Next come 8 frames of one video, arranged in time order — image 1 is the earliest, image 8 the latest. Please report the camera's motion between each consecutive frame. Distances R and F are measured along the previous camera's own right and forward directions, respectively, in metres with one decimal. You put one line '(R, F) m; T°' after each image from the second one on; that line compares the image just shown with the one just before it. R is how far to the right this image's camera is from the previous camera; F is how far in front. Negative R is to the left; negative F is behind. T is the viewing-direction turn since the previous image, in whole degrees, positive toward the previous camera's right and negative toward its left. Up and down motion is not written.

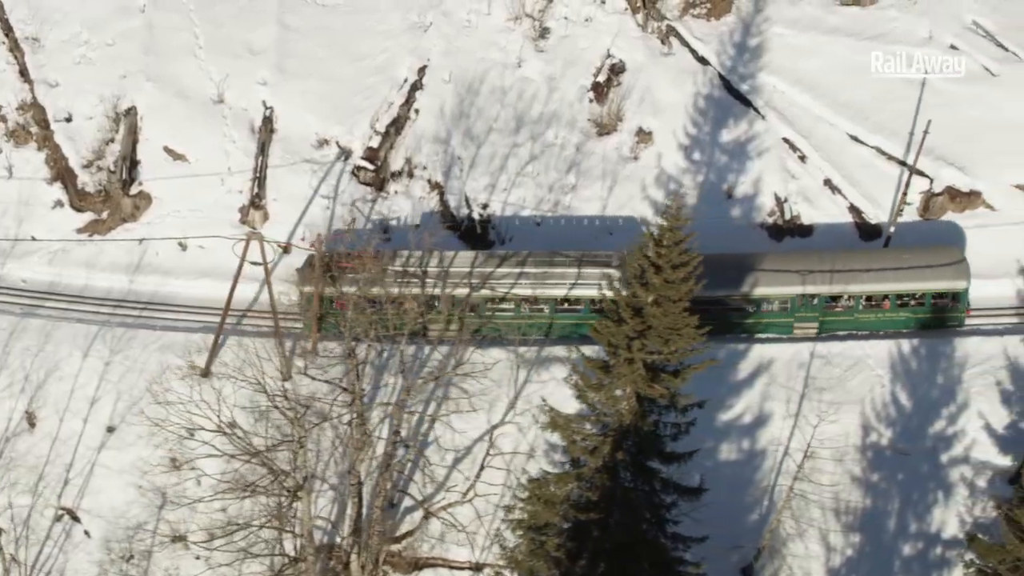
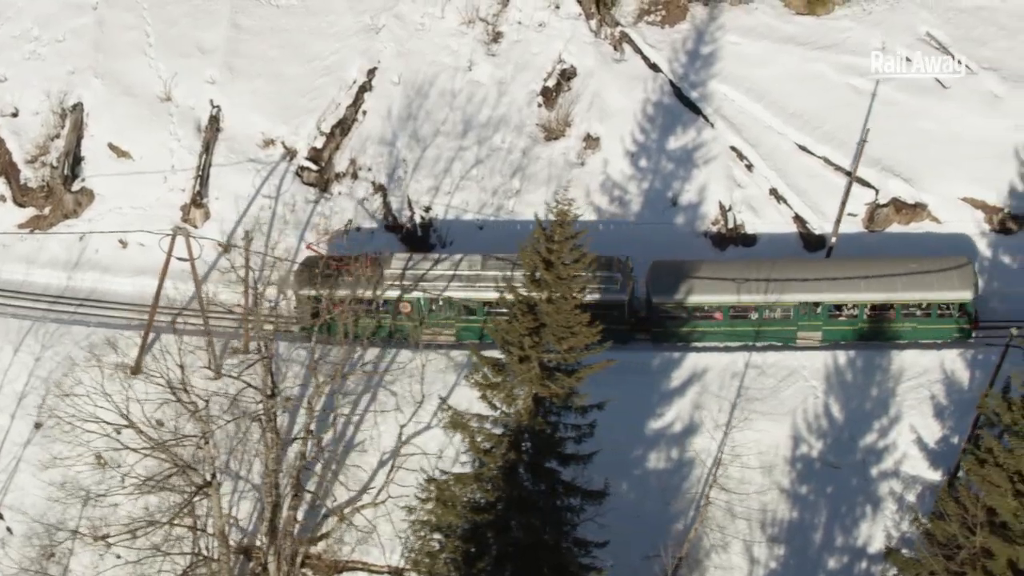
(+1.5, +0.3) m; -1°
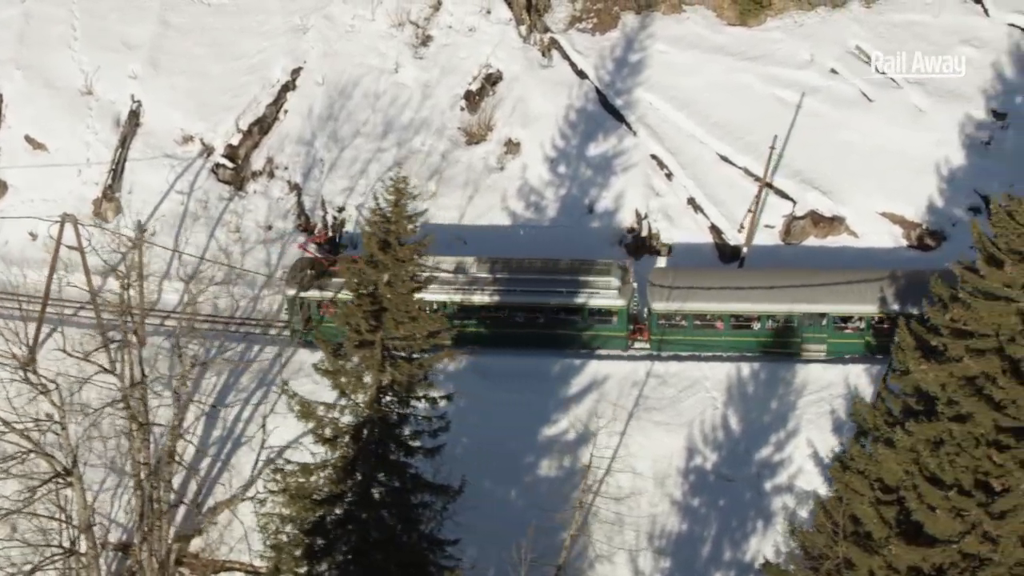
(+2.1, +0.6) m; -1°
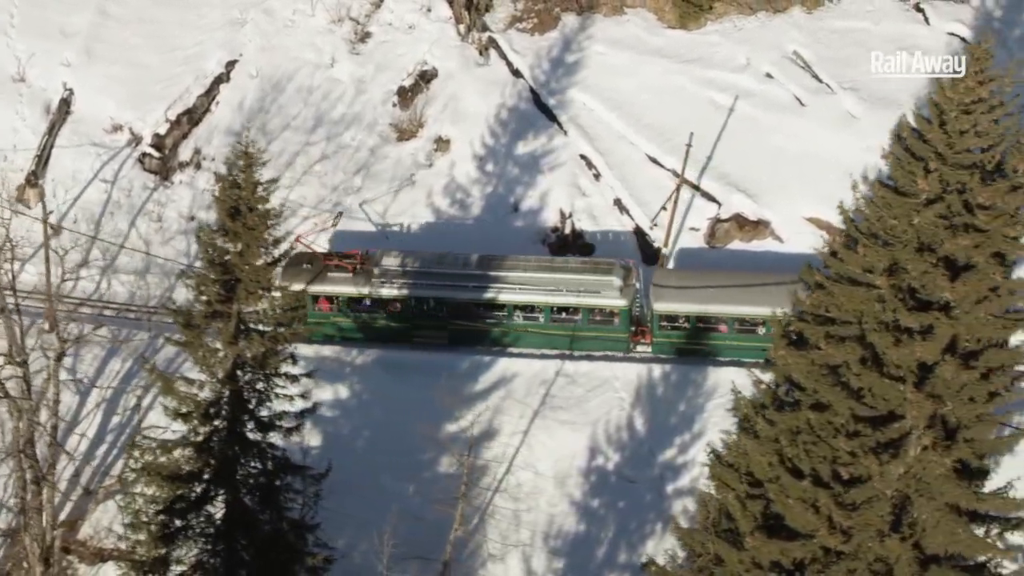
(+1.9, +0.5) m; -1°
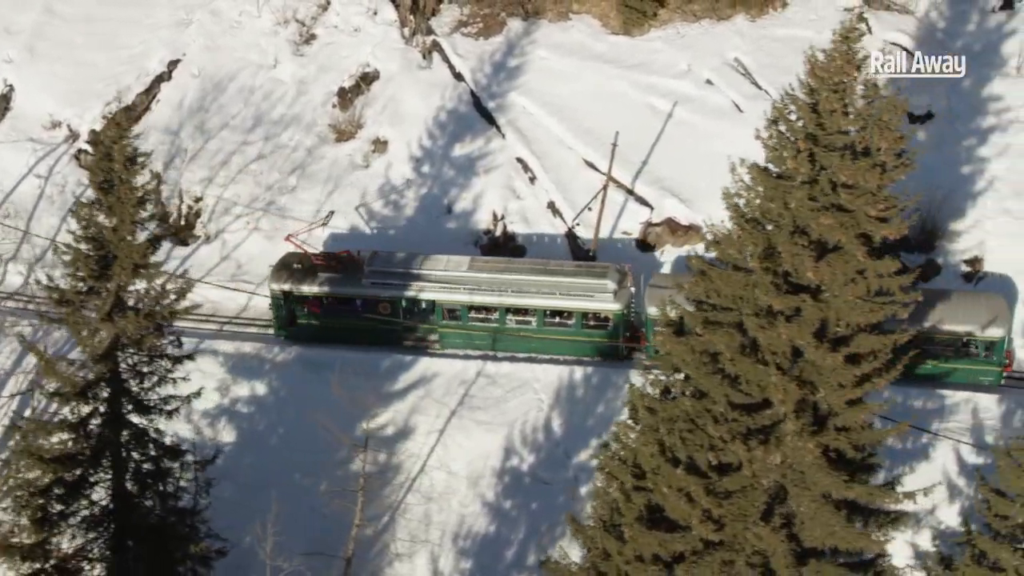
(+1.5, +0.3) m; 0°
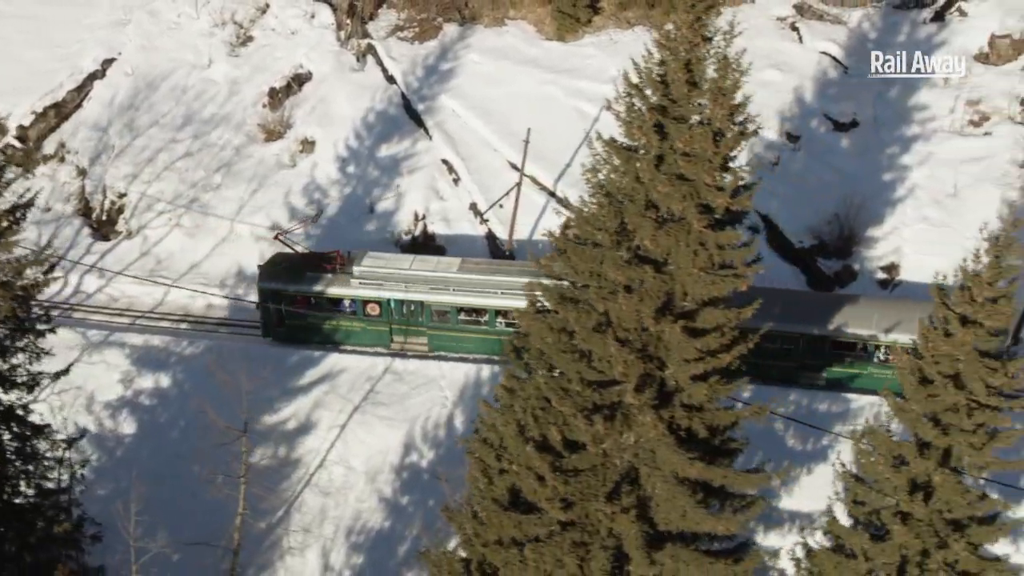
(+1.6, +0.2) m; 0°
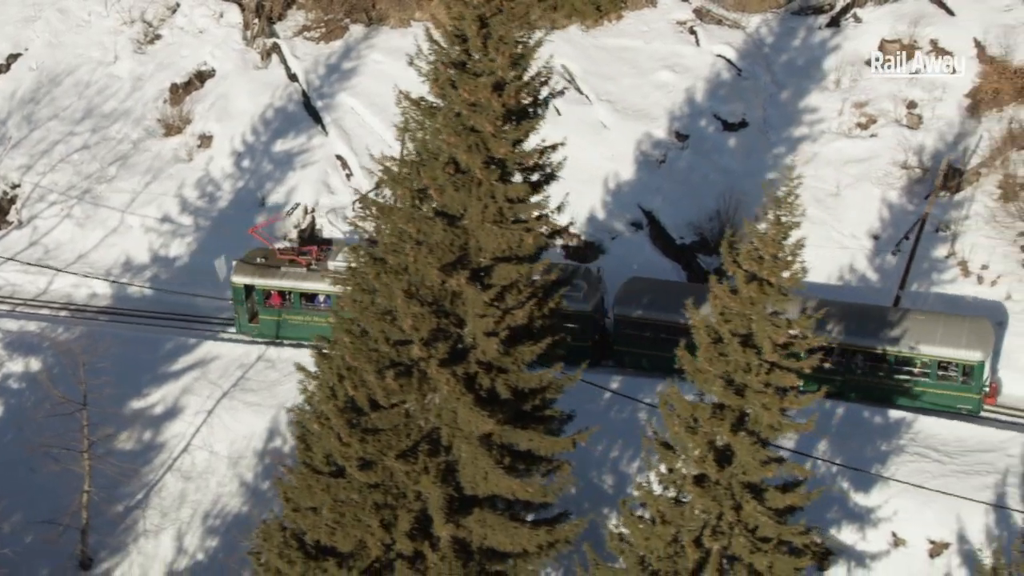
(+1.9, +0.1) m; 0°
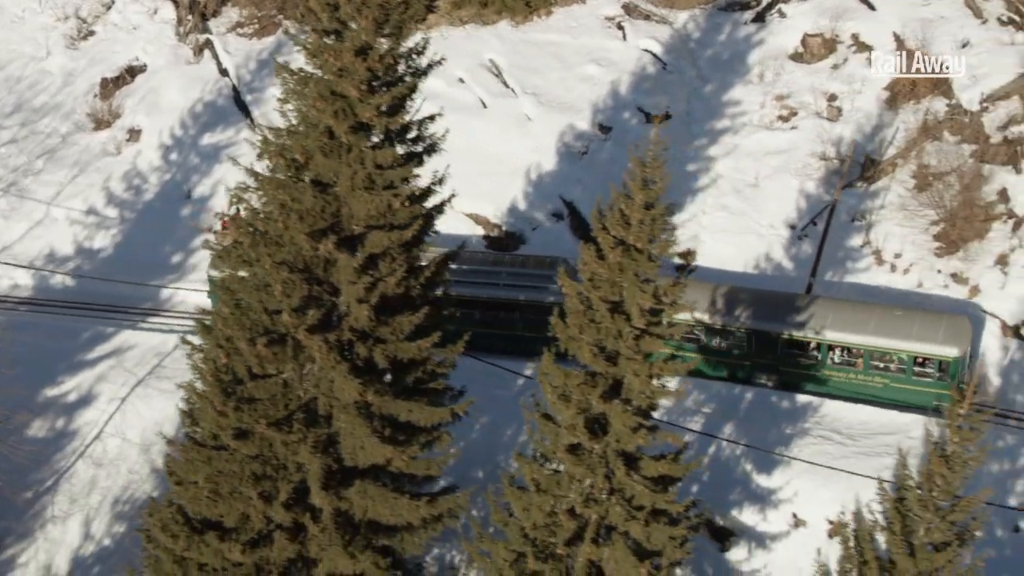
(+1.1, 0.0) m; +1°
